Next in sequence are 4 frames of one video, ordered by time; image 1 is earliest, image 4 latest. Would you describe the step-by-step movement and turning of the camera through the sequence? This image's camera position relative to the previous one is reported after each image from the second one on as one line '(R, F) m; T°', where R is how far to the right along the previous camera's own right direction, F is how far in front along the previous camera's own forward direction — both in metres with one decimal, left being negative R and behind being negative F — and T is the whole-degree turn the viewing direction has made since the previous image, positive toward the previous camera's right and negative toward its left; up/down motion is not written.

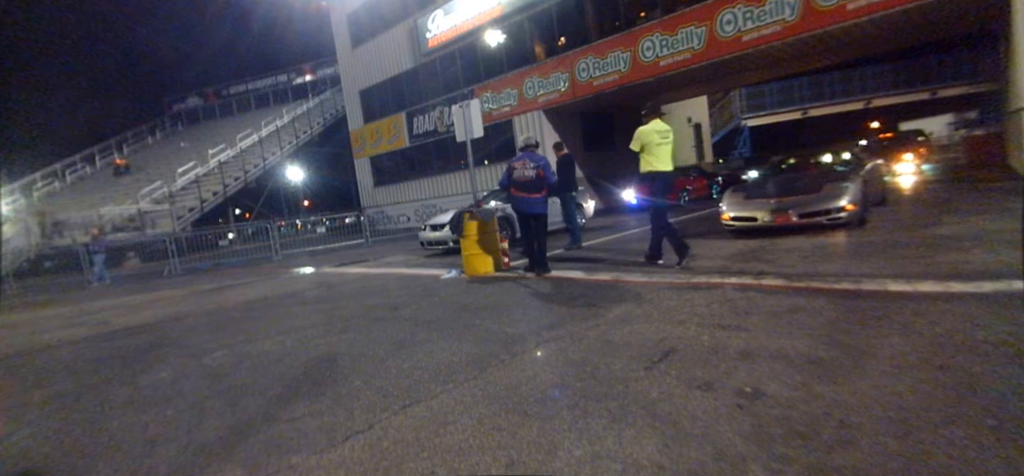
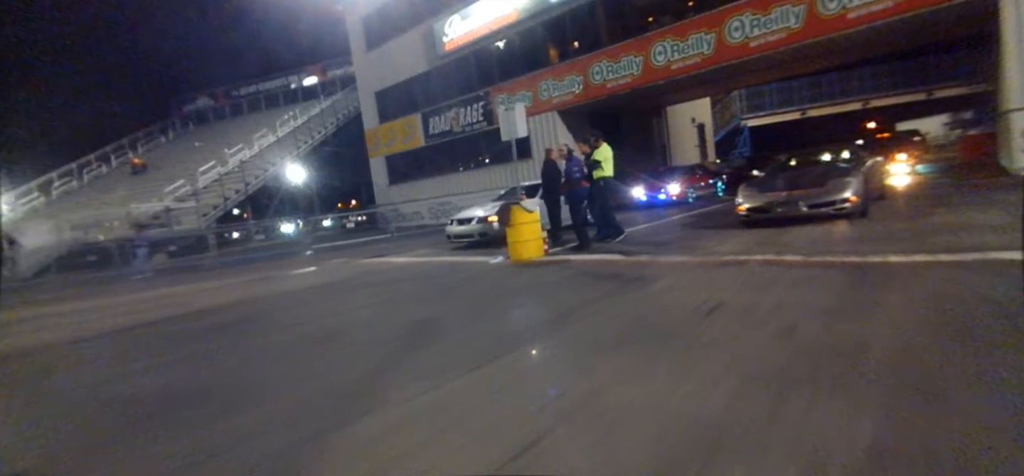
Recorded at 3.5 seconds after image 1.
(-0.3, -0.4) m; 0°
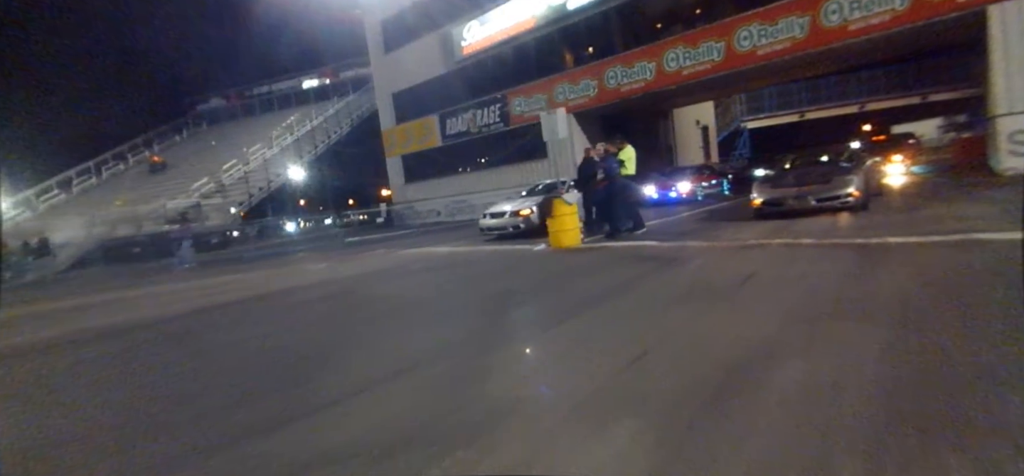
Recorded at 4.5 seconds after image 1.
(-0.4, -0.5) m; 0°
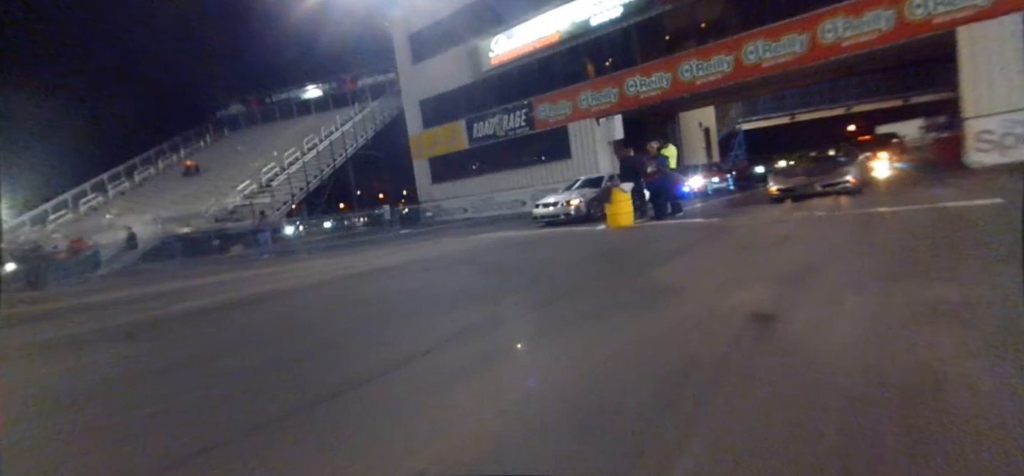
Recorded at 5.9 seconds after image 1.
(-0.9, -1.0) m; +1°
